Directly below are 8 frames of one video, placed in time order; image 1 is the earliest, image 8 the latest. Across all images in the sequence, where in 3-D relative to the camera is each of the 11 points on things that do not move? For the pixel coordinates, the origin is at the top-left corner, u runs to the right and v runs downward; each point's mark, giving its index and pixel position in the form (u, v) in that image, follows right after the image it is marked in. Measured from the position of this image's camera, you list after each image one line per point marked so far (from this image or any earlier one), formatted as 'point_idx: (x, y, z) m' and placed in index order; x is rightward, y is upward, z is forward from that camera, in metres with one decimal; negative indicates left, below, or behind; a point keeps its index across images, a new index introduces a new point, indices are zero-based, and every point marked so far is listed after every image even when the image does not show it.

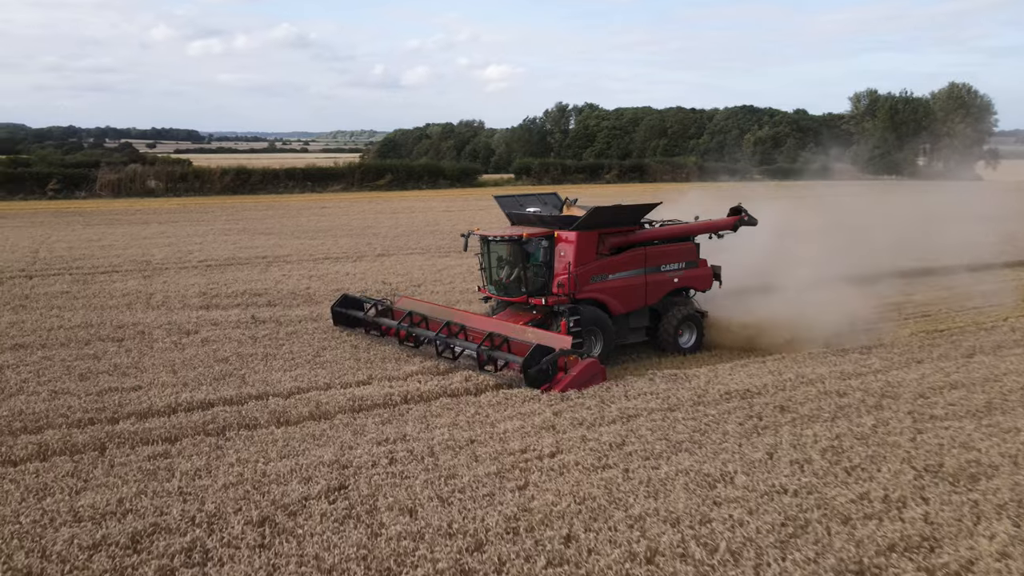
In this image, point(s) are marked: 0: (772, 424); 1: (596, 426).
0: (+2.5, -1.3, +7.5) m
1: (+0.8, -1.2, +7.1) m
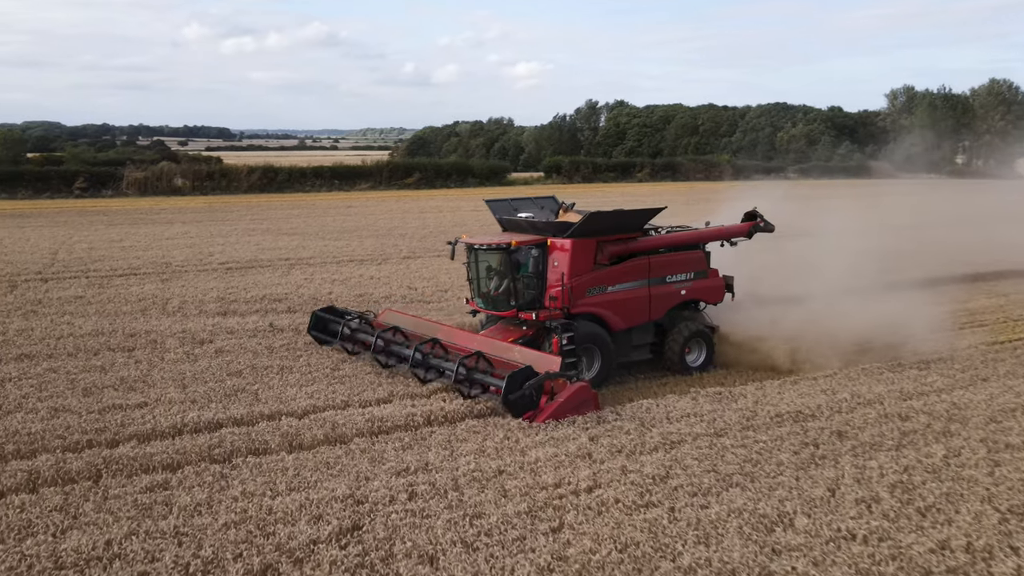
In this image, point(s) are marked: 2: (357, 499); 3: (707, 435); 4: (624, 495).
0: (+2.7, -1.4, +6.8) m
1: (+1.0, -1.4, +6.5) m
2: (-1.0, -1.4, +5.3) m
3: (+1.7, -1.3, +7.0) m
4: (+0.8, -1.5, +5.6) m
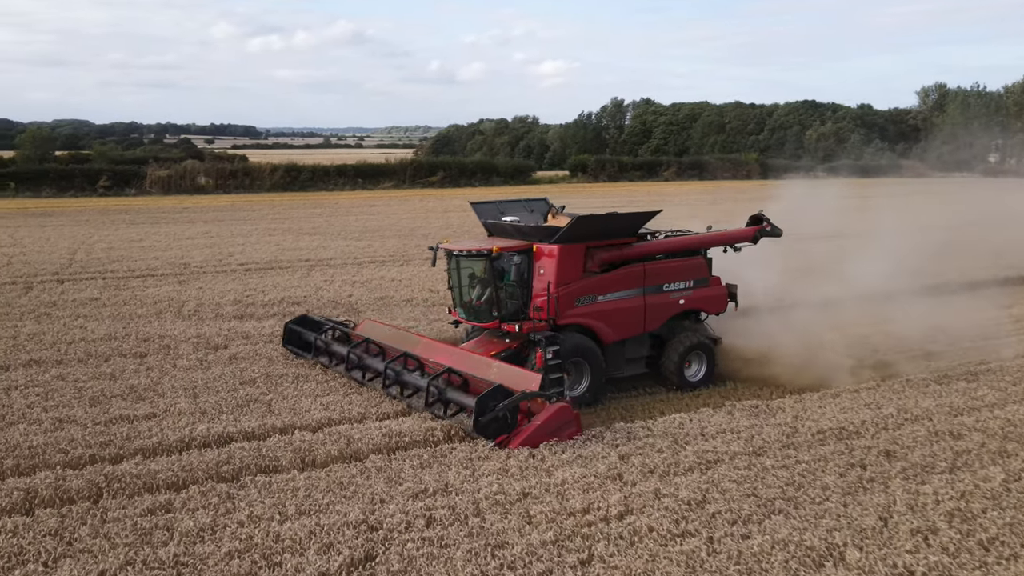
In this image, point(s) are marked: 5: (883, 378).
0: (+2.9, -1.5, +6.3) m
1: (+1.2, -1.4, +6.0) m
2: (-0.9, -1.5, +4.9) m
3: (+2.0, -1.4, +6.6) m
4: (+1.0, -1.6, +5.2) m
5: (+4.5, -1.1, +9.7) m
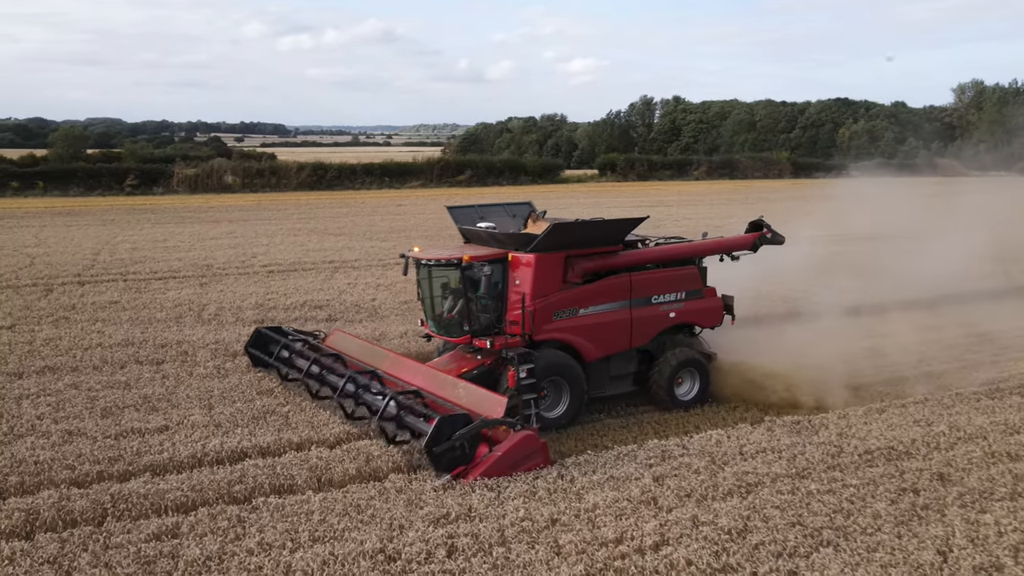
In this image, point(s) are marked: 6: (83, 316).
0: (+3.1, -1.6, +5.9) m
1: (+1.4, -1.5, +5.7) m
2: (-0.7, -1.6, +4.6) m
3: (+2.2, -1.5, +6.2) m
4: (+1.1, -1.6, +4.8) m
5: (+4.9, -1.2, +9.2) m
6: (-5.2, -0.3, +9.6) m
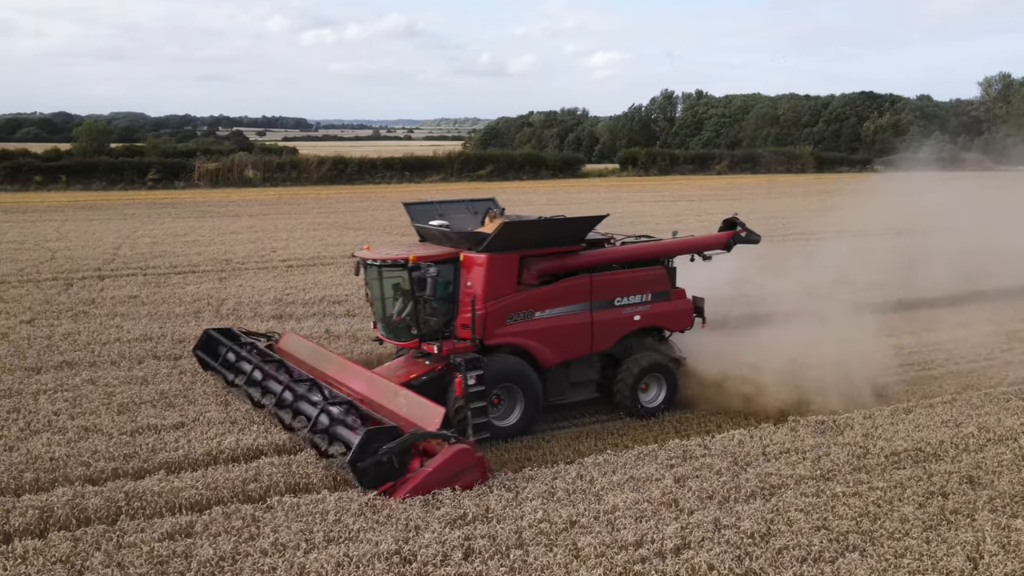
0: (+3.3, -1.6, +5.7) m
1: (+1.5, -1.5, +5.5) m
2: (-0.6, -1.5, +4.5) m
3: (+2.3, -1.5, +6.0) m
4: (+1.2, -1.6, +4.7) m
5: (+5.1, -1.2, +9.0) m
6: (-5.0, -0.3, +9.7) m
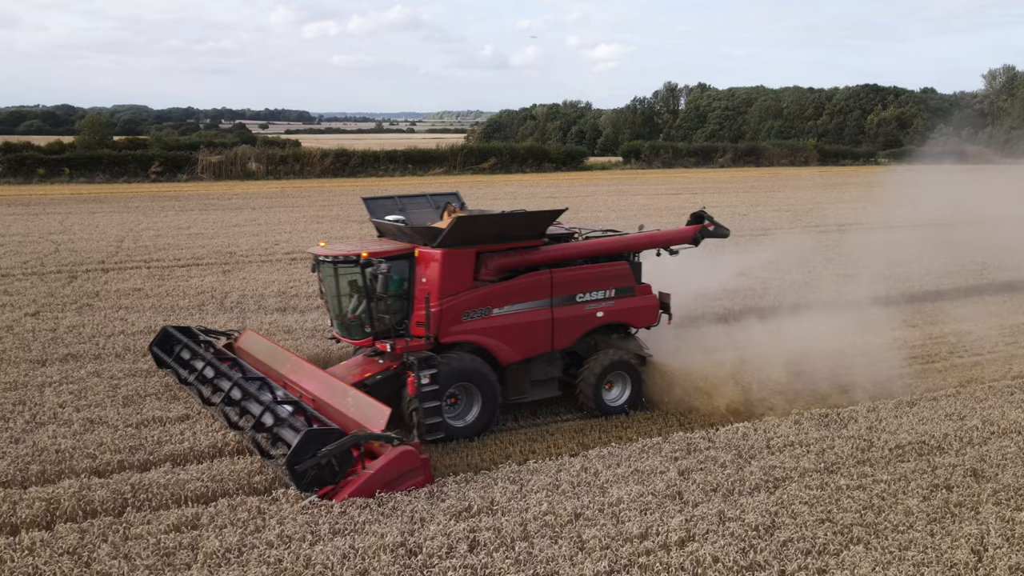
0: (+3.3, -1.5, +5.7) m
1: (+1.6, -1.5, +5.5) m
2: (-0.6, -1.5, +4.5) m
3: (+2.3, -1.4, +6.0) m
4: (+1.3, -1.6, +4.7) m
5: (+5.1, -1.1, +9.0) m
6: (-5.0, -0.2, +9.7) m
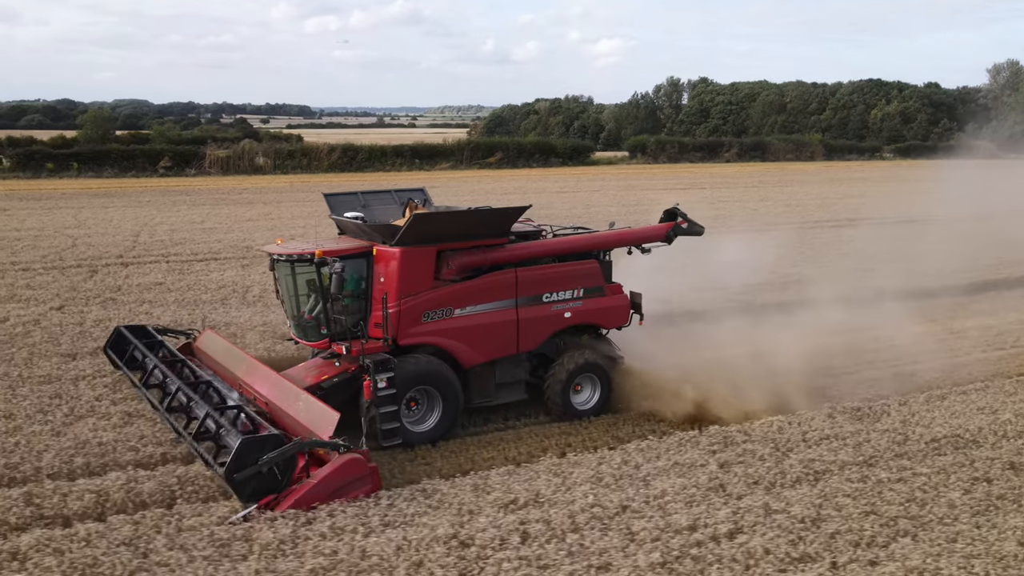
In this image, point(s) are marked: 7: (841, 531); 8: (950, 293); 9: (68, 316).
0: (+3.6, -1.5, +5.7) m
1: (+1.9, -1.4, +5.5) m
2: (-0.3, -1.4, +4.5) m
3: (+2.6, -1.3, +6.0) m
4: (+1.6, -1.5, +4.7) m
5: (+5.4, -1.0, +9.0) m
6: (-4.7, -0.1, +9.7) m
7: (+2.1, -1.5, +5.0) m
8: (+7.4, -0.1, +13.1) m
9: (-4.9, -0.3, +8.7) m
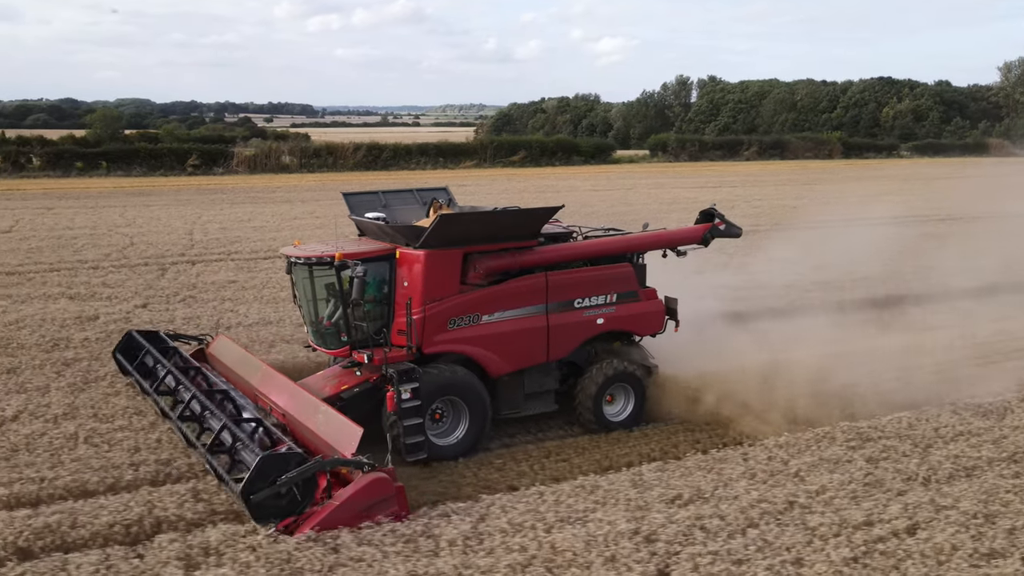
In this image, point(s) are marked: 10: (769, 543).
0: (+4.6, -1.4, +5.6) m
1: (+2.9, -1.3, +5.4) m
2: (+0.7, -1.4, +4.4) m
3: (+3.7, -1.3, +5.9) m
4: (+2.6, -1.5, +4.6) m
5: (+6.4, -0.9, +8.9) m
6: (-3.7, -0.1, +9.5) m
7: (+3.1, -1.5, +4.8) m
8: (+8.4, 0.0, +13.0) m
9: (-3.9, -0.3, +8.6) m
10: (+1.4, -1.4, +4.4) m
